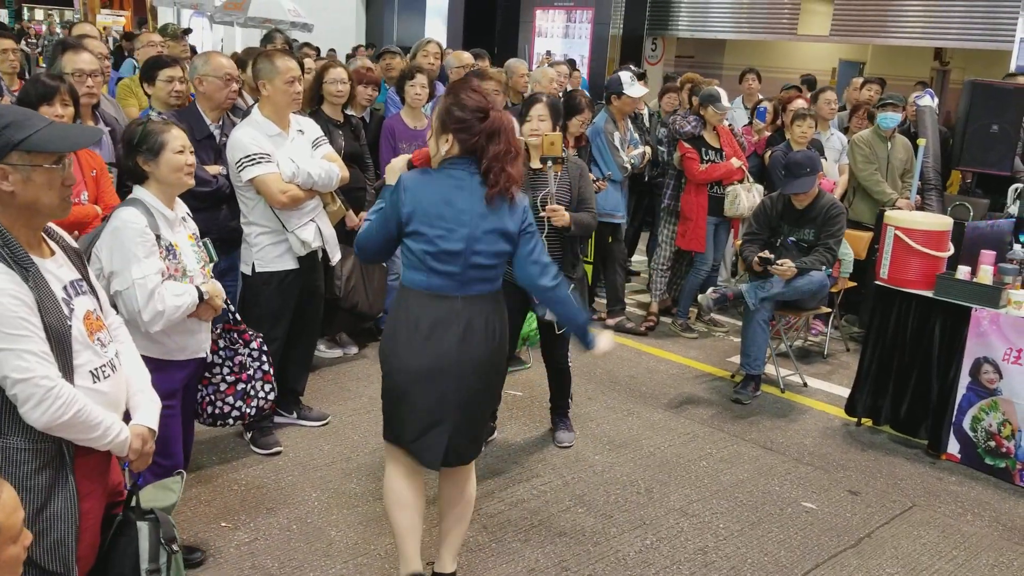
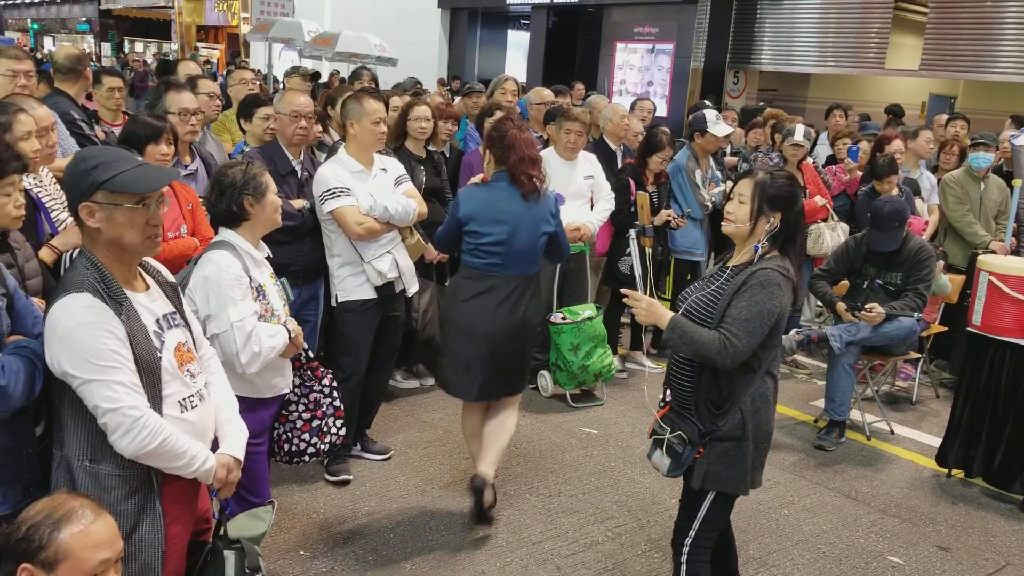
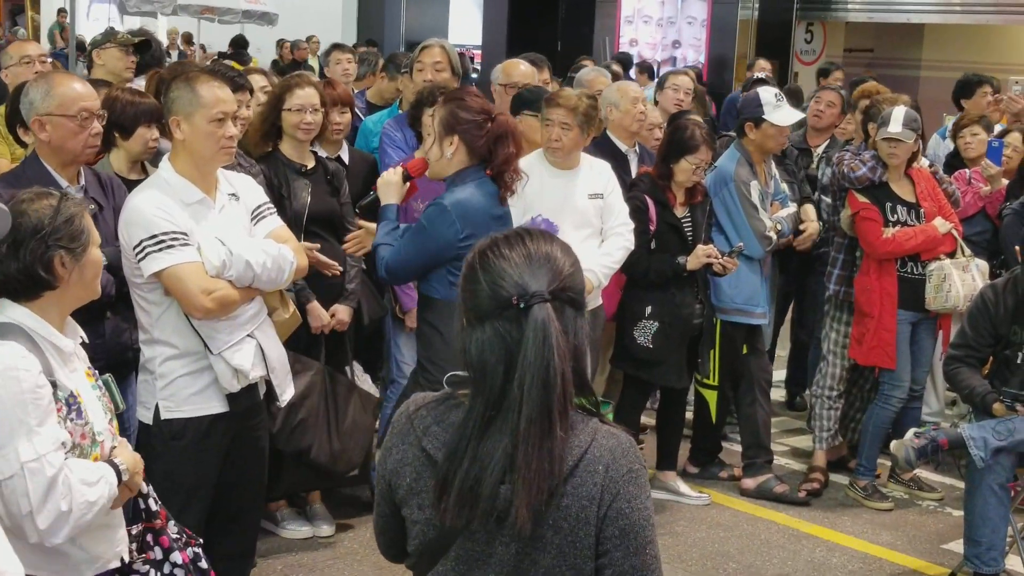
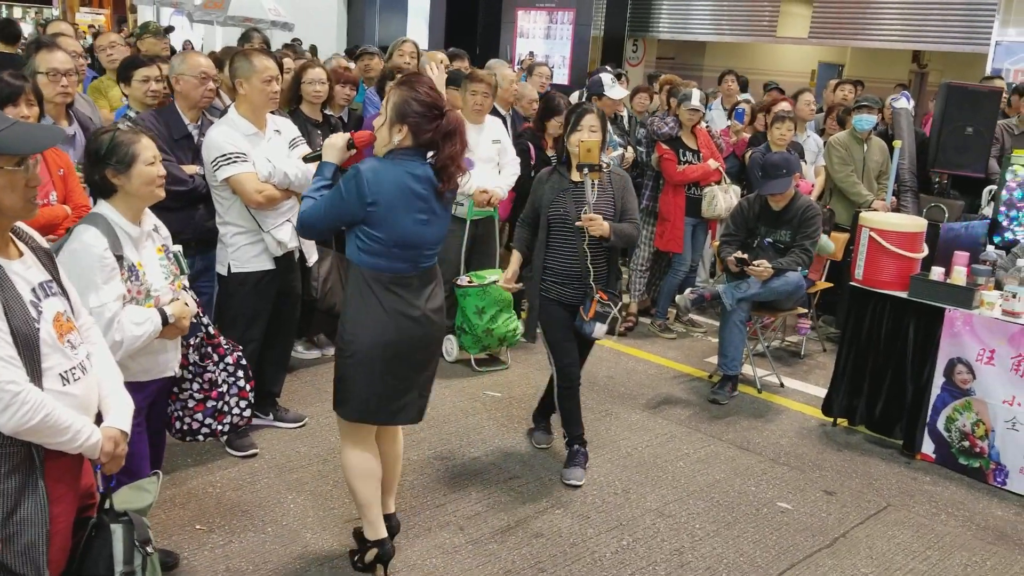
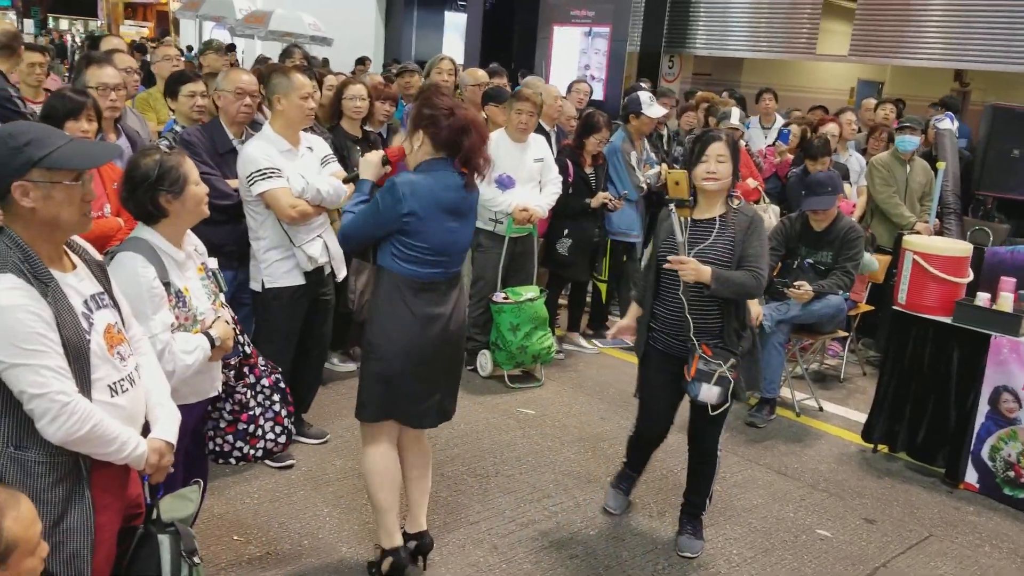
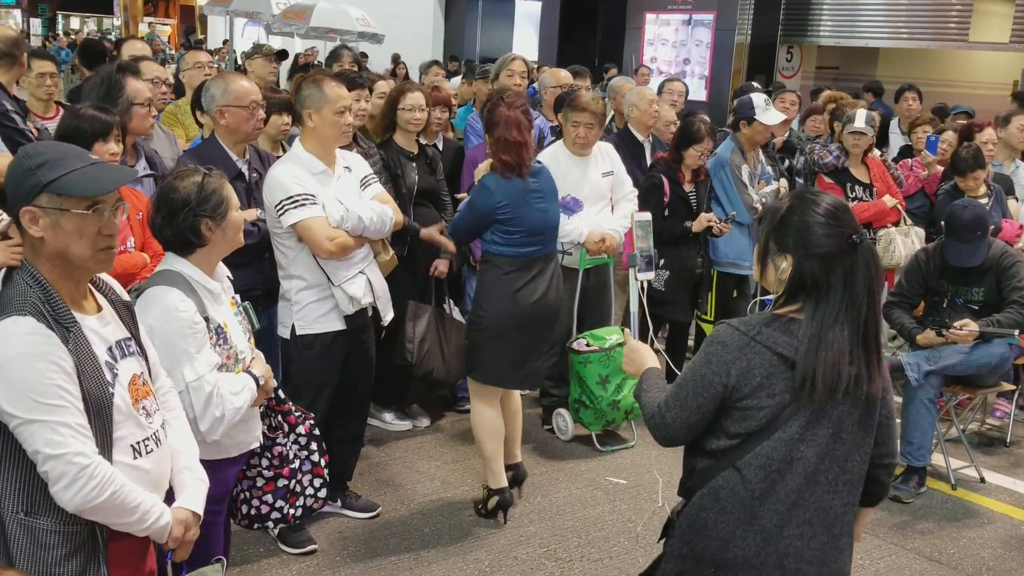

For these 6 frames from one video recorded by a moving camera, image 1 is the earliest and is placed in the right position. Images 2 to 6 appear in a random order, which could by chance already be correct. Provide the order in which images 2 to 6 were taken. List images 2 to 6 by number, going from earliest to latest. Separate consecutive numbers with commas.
4, 5, 2, 6, 3
